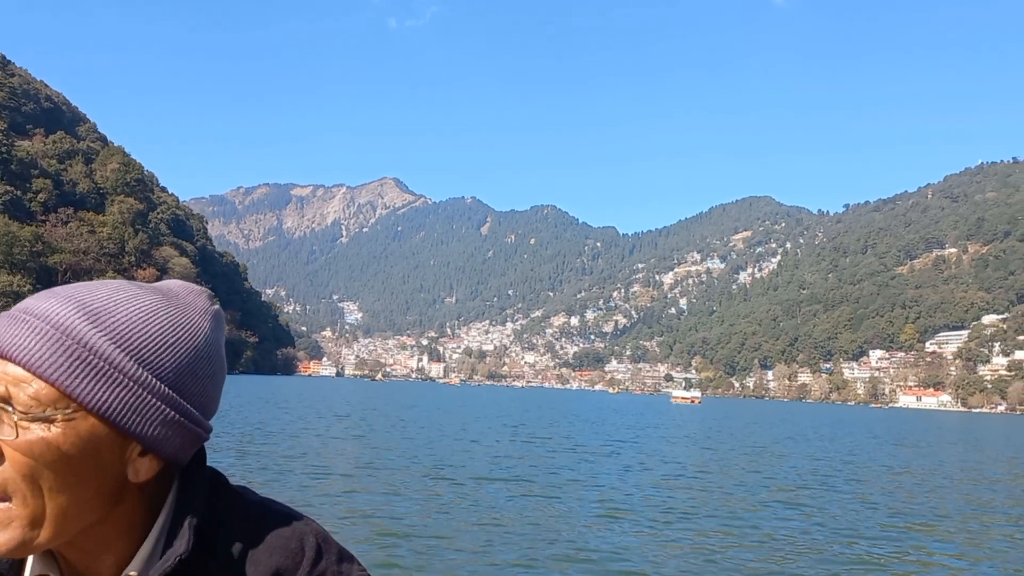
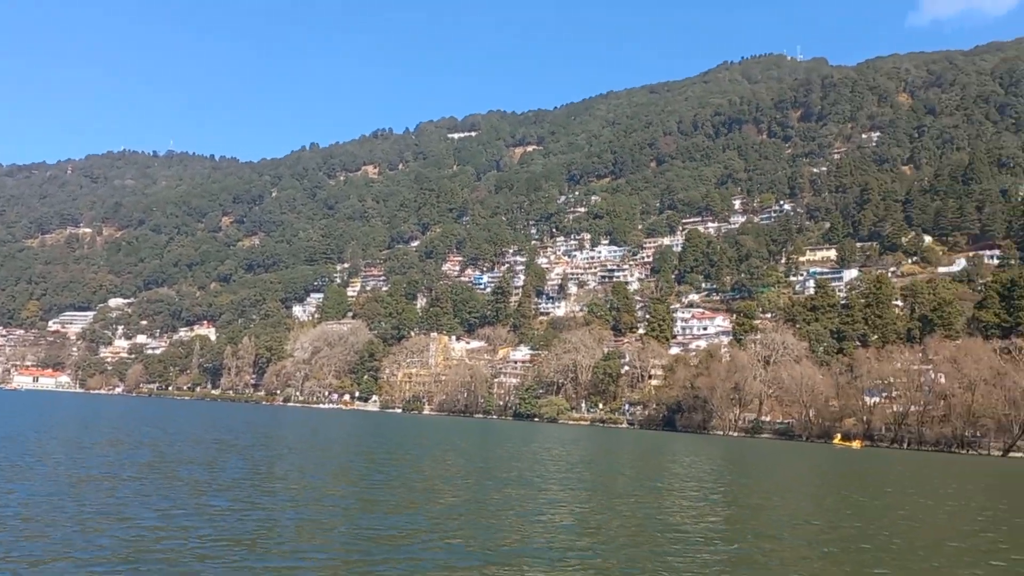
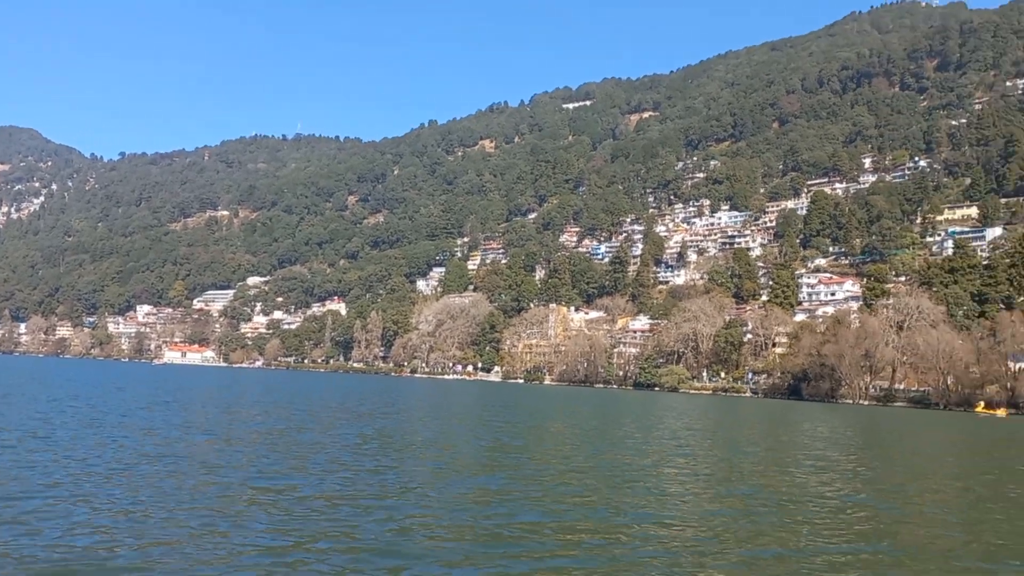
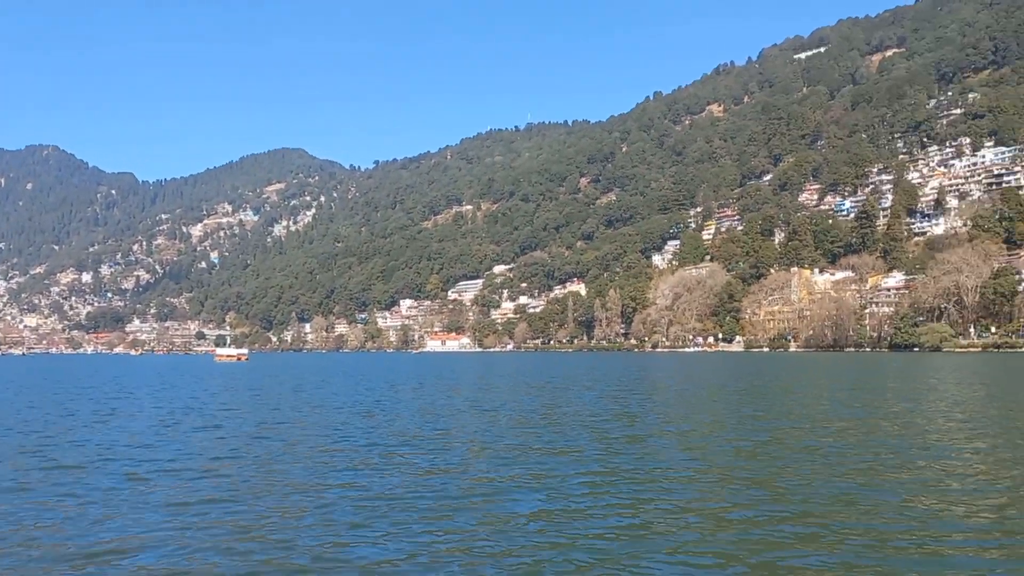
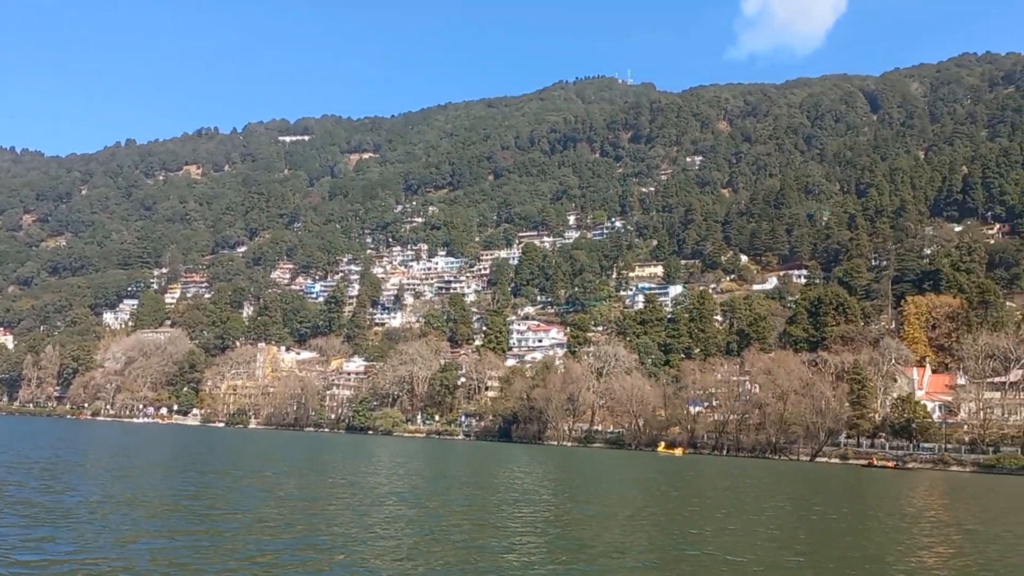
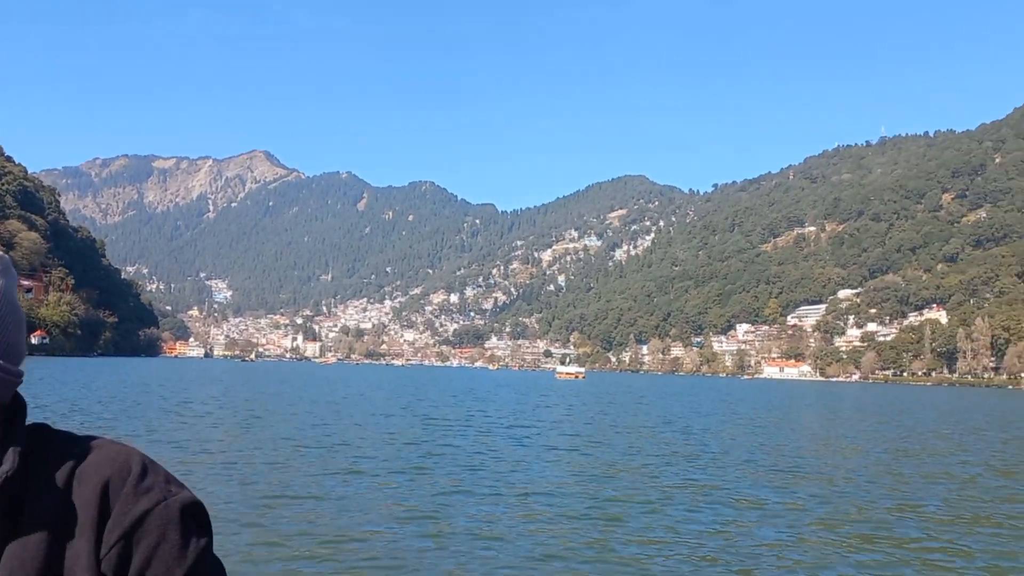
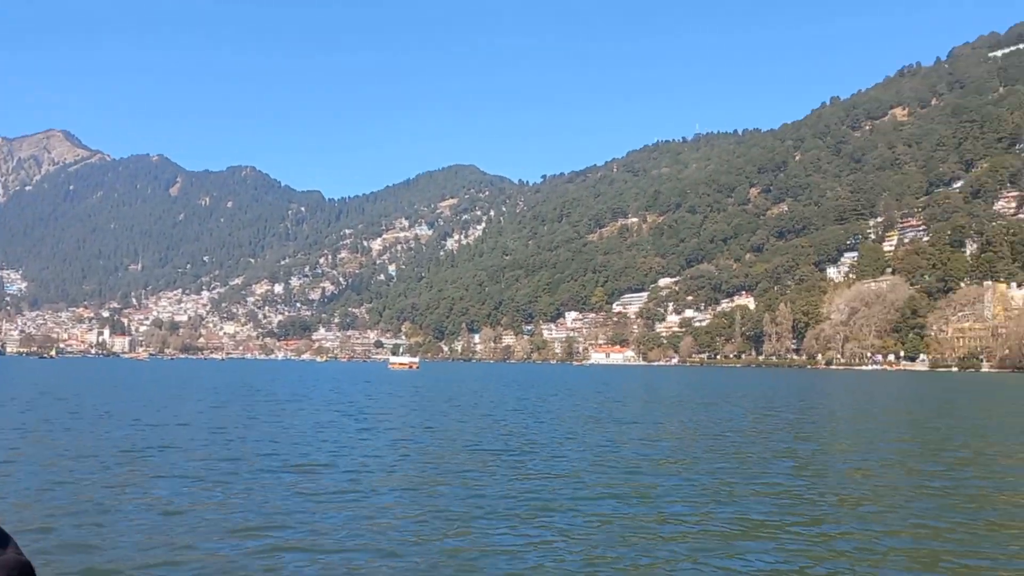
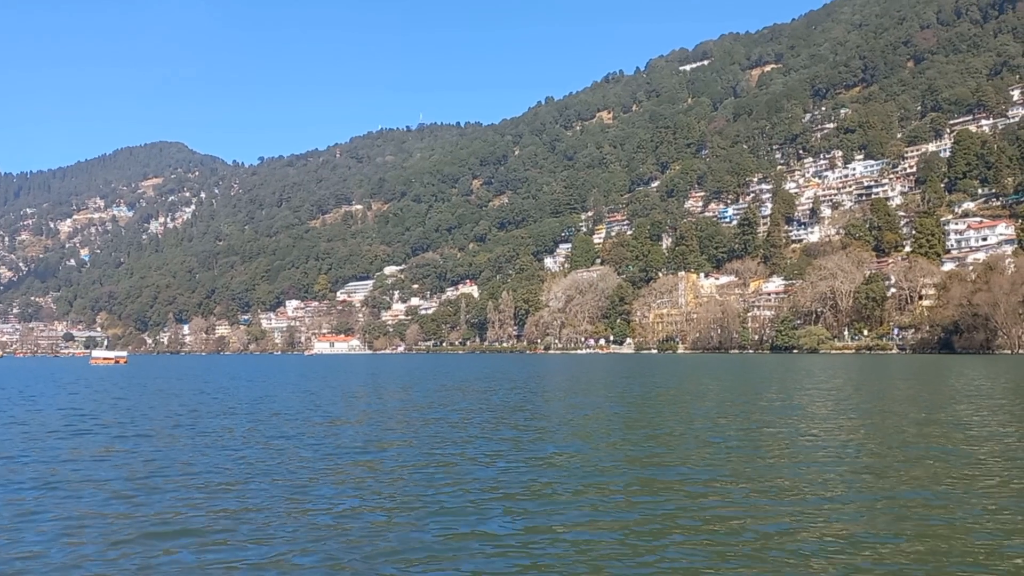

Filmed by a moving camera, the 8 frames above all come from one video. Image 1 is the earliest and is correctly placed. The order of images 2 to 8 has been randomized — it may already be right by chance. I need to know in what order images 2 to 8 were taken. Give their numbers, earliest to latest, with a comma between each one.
6, 7, 4, 8, 3, 2, 5
